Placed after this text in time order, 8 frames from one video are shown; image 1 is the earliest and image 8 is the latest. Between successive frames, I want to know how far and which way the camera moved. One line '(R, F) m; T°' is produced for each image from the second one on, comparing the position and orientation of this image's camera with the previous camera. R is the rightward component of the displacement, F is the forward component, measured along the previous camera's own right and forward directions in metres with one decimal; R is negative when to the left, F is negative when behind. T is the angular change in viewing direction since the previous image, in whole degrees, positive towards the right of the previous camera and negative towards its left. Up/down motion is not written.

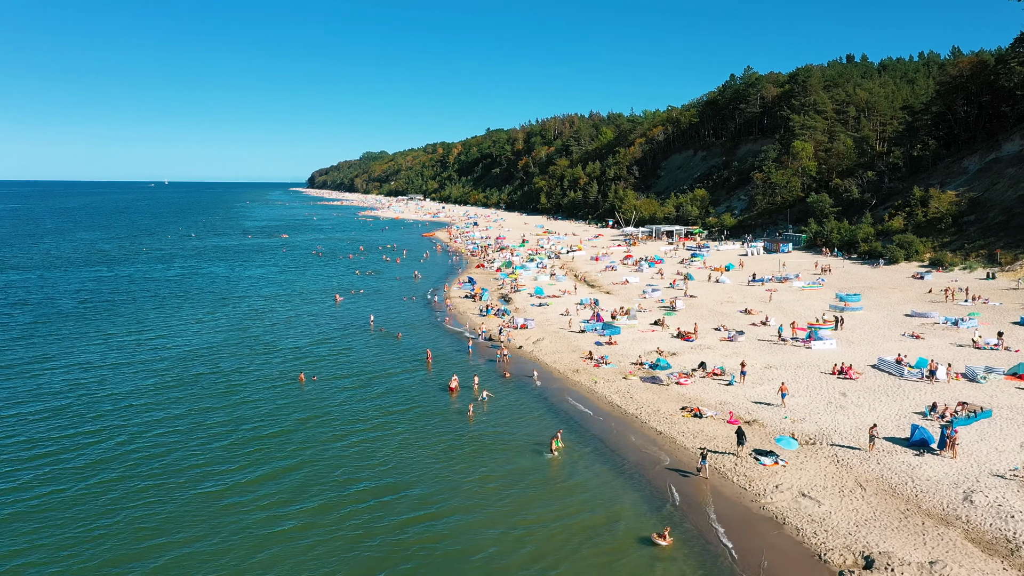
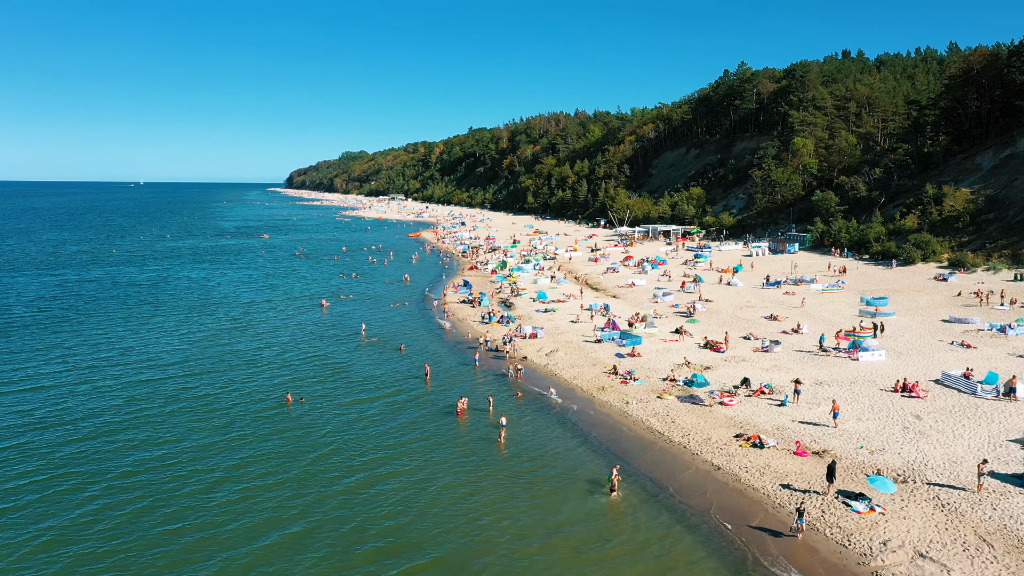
(-1.3, +3.9) m; +1°
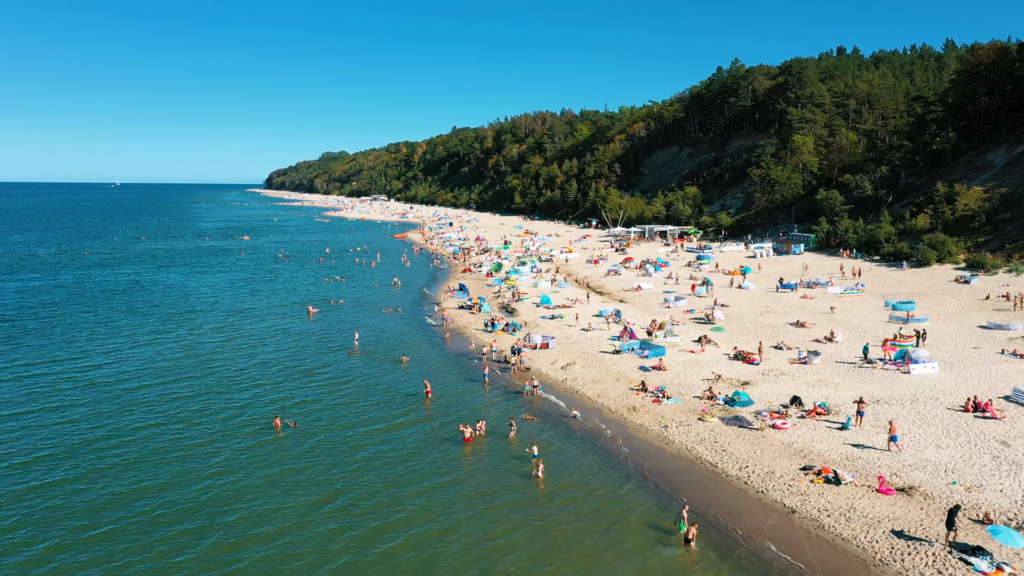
(-1.2, +3.4) m; +1°
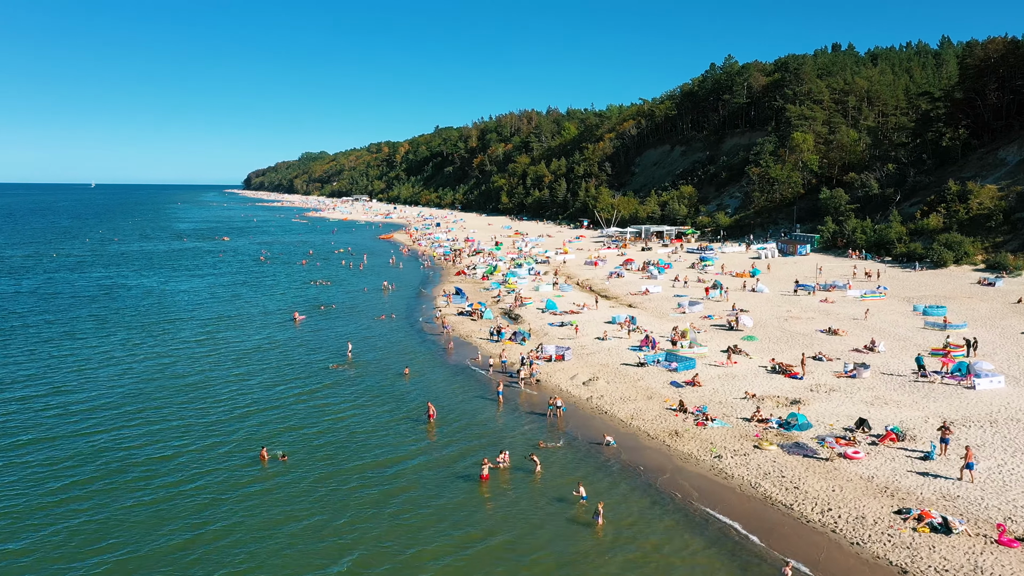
(-1.2, +3.3) m; +1°
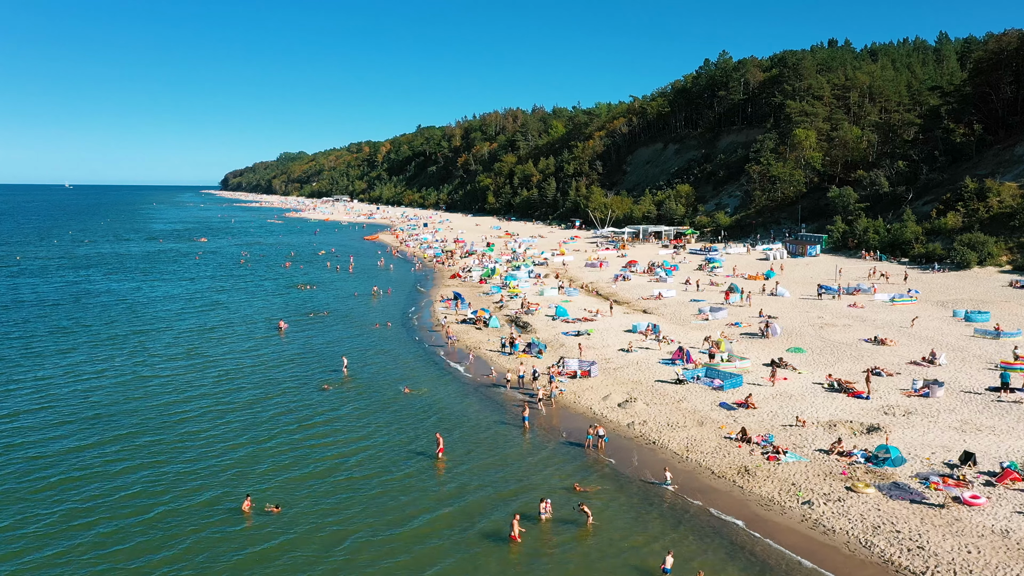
(-1.3, +3.7) m; +1°
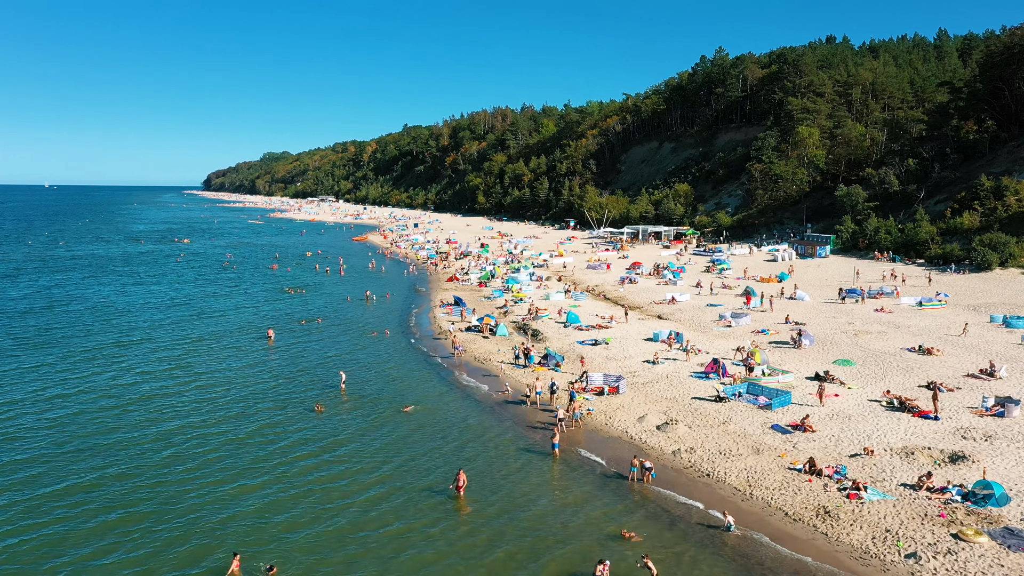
(-1.0, +2.9) m; +1°
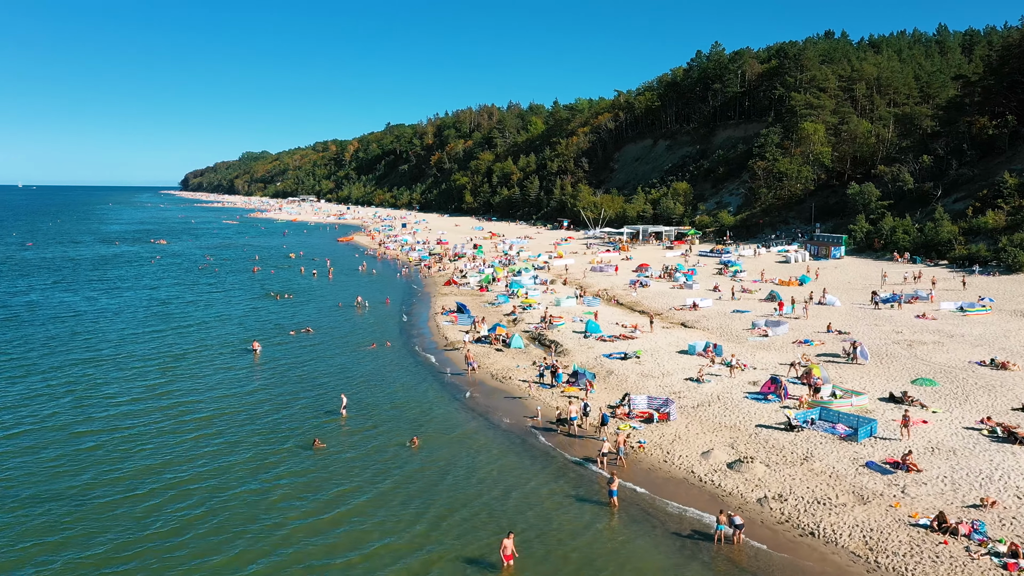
(-1.3, +3.7) m; +1°
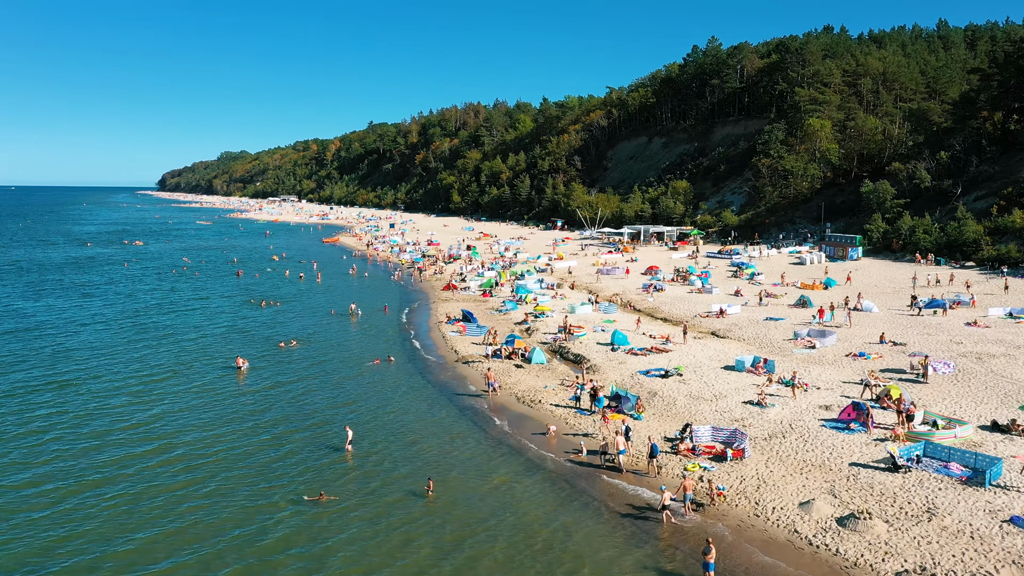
(-1.3, +3.6) m; +1°
